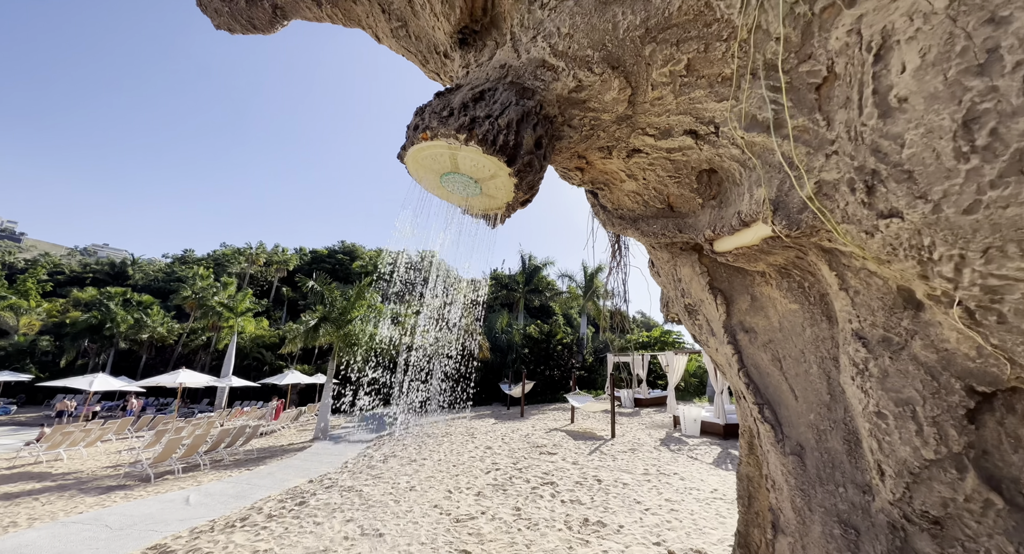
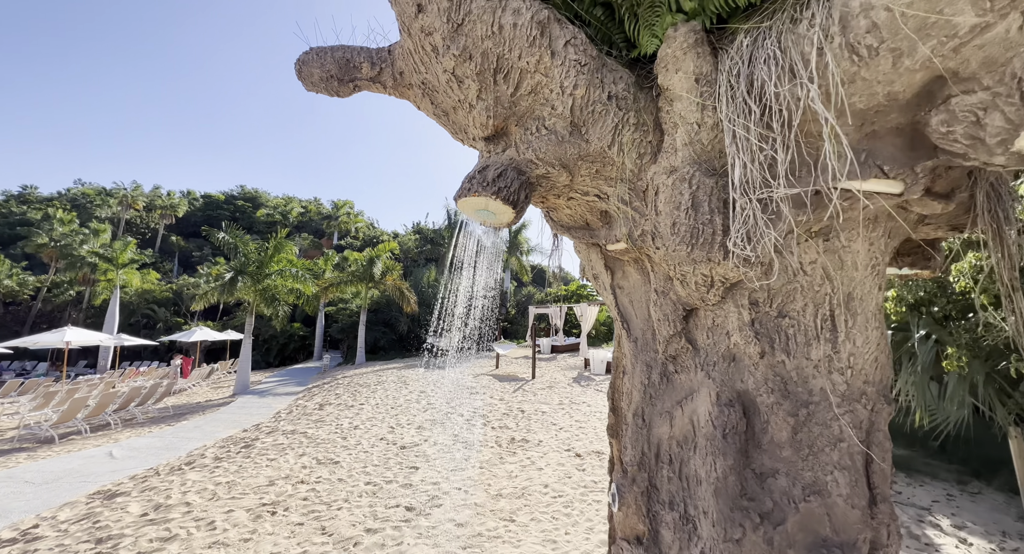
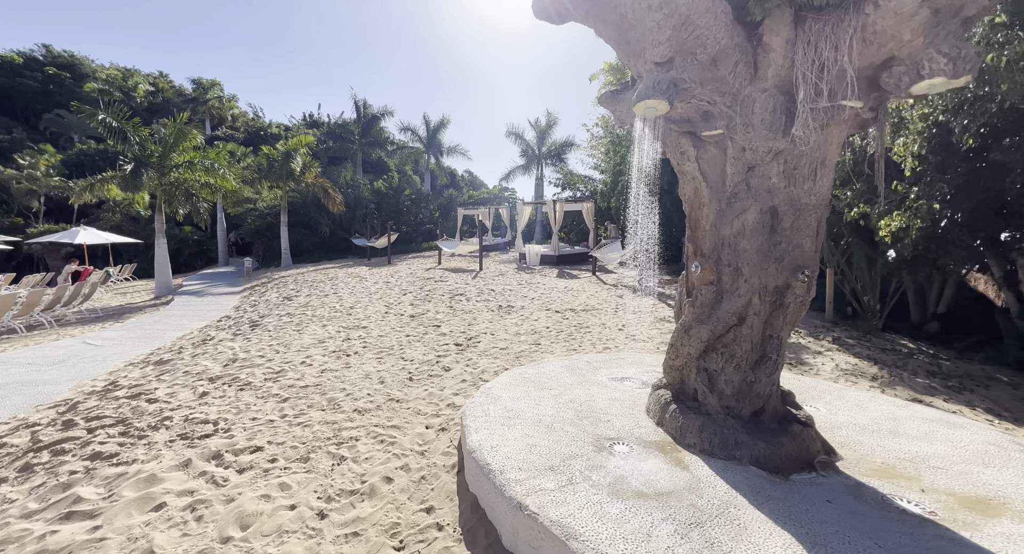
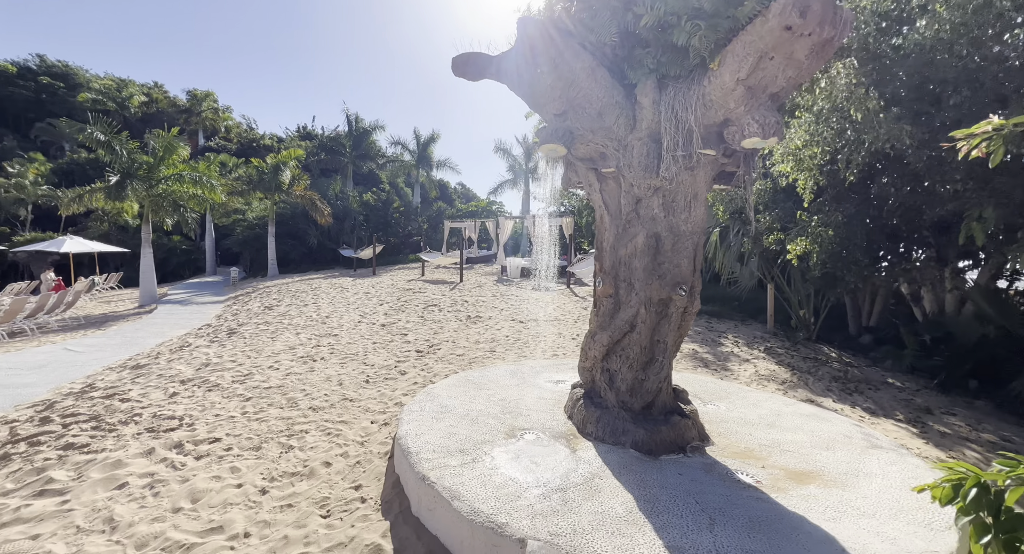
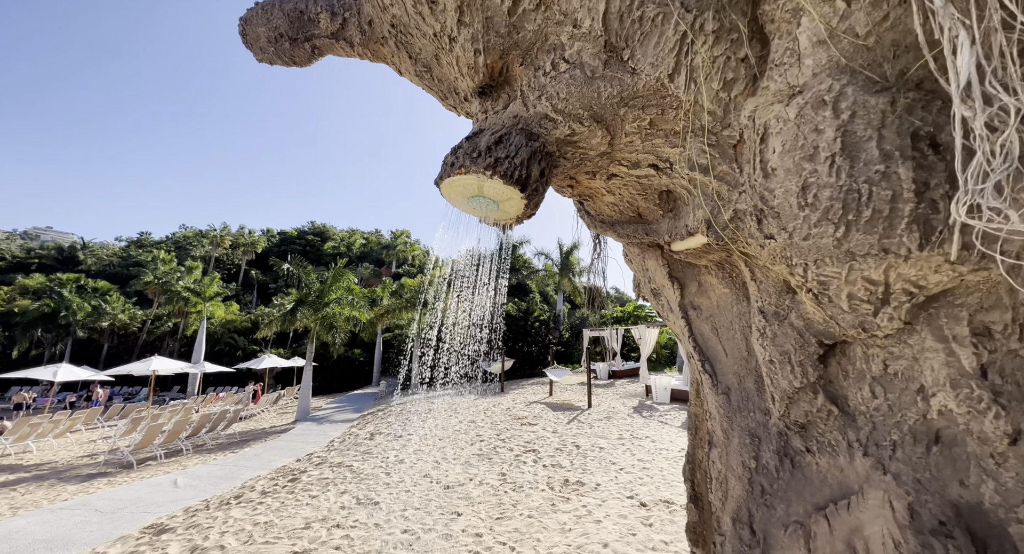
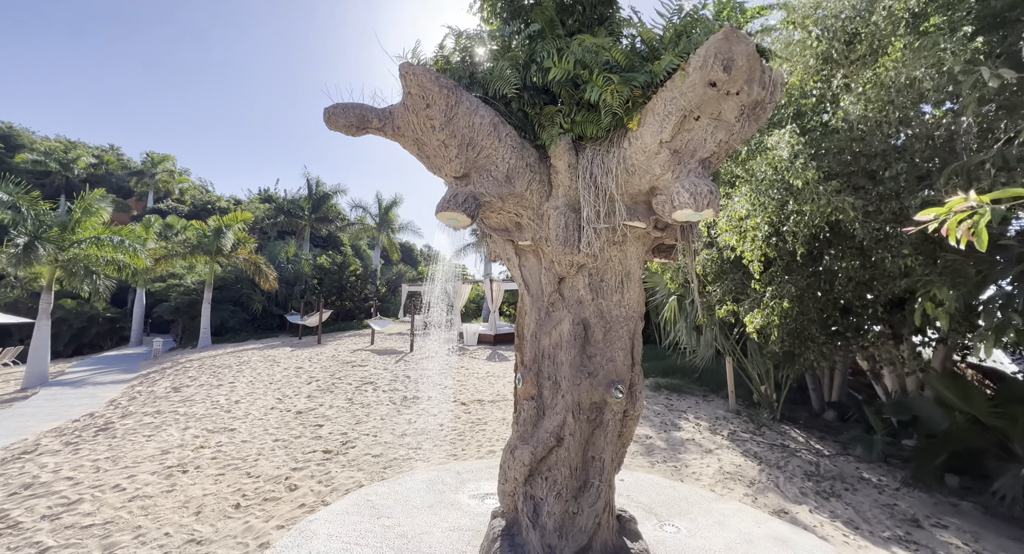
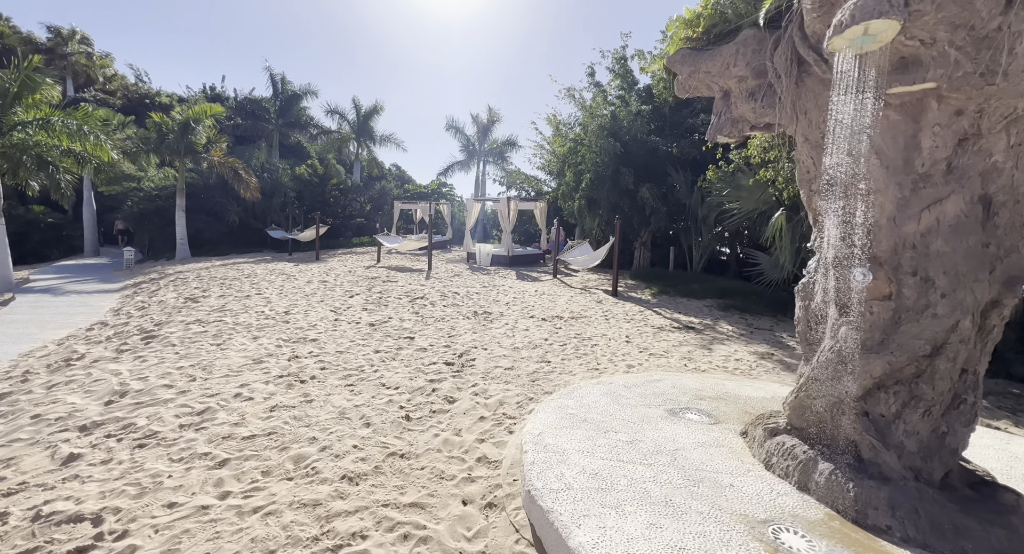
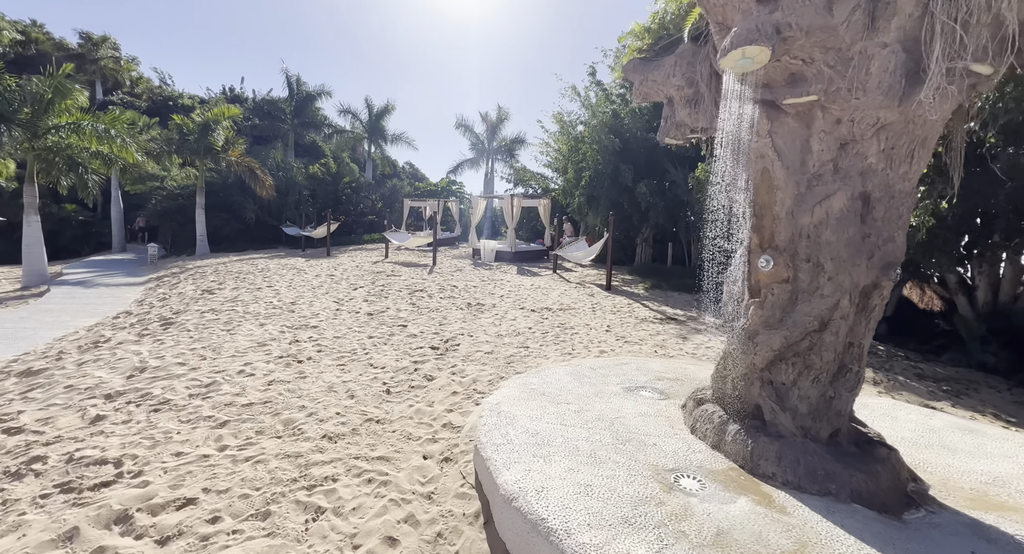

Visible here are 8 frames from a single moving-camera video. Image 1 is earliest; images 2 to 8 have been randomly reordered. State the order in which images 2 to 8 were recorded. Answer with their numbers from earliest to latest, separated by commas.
5, 2, 6, 4, 3, 8, 7
